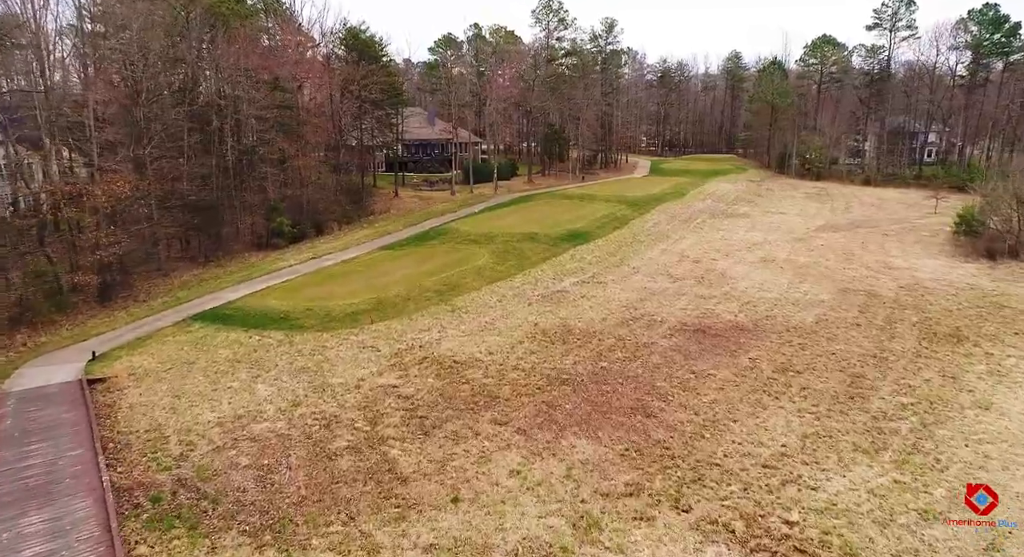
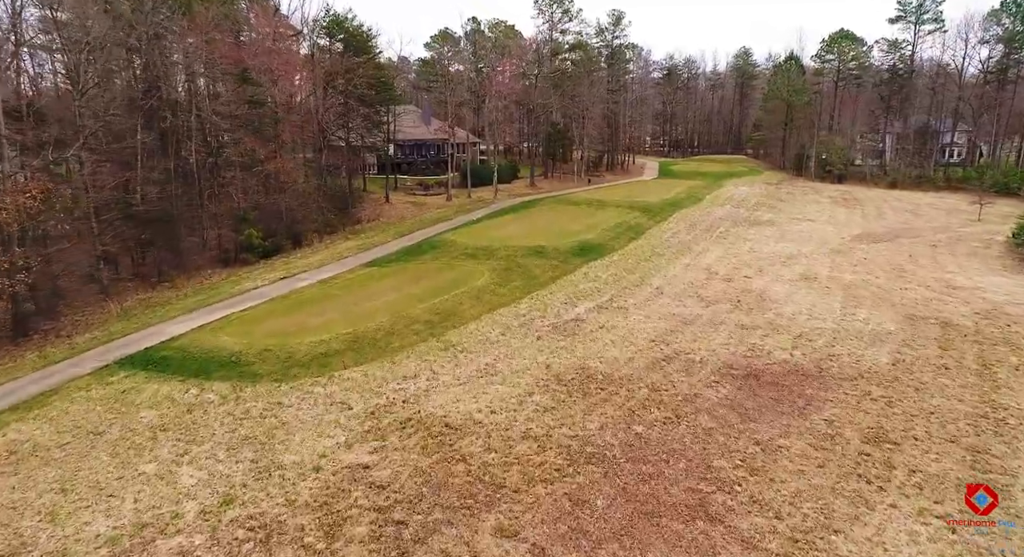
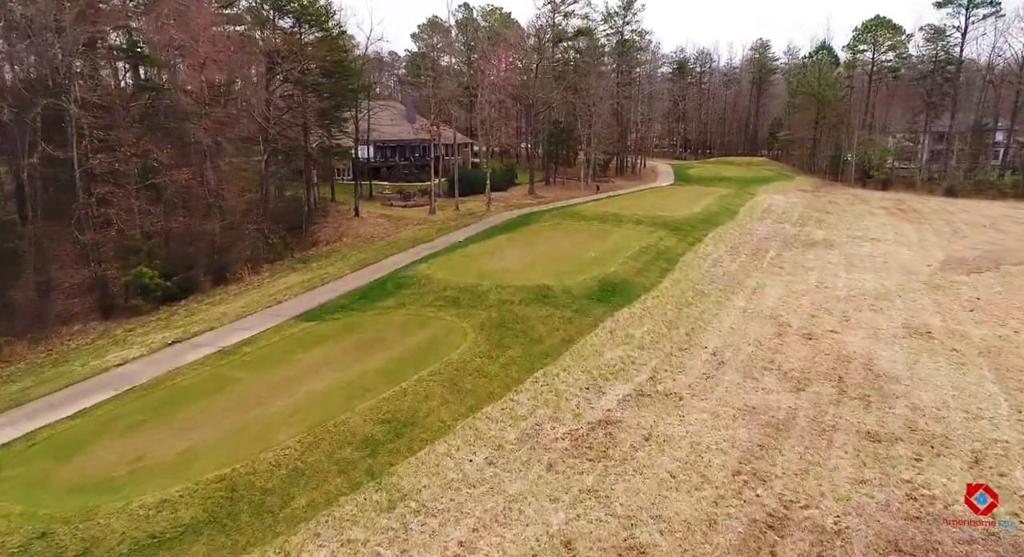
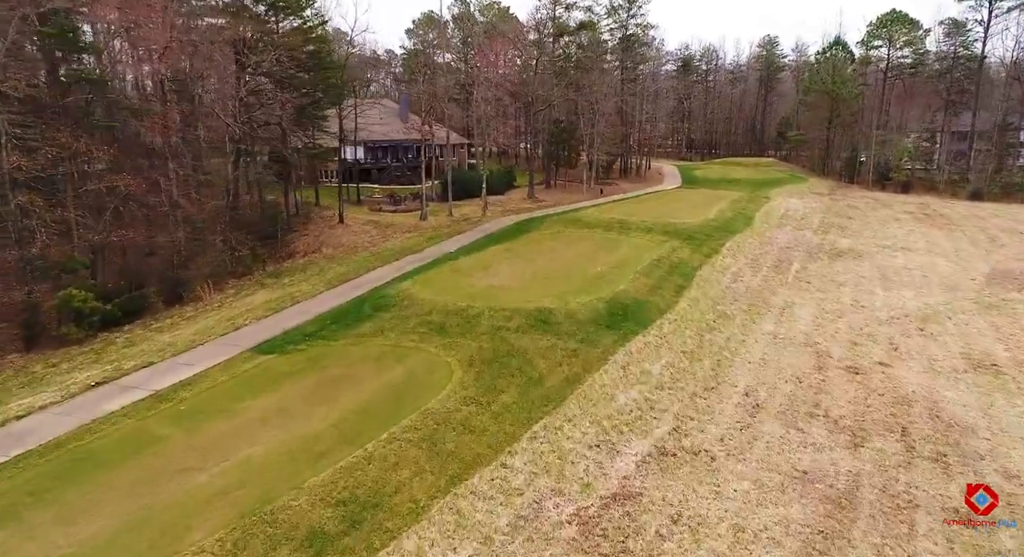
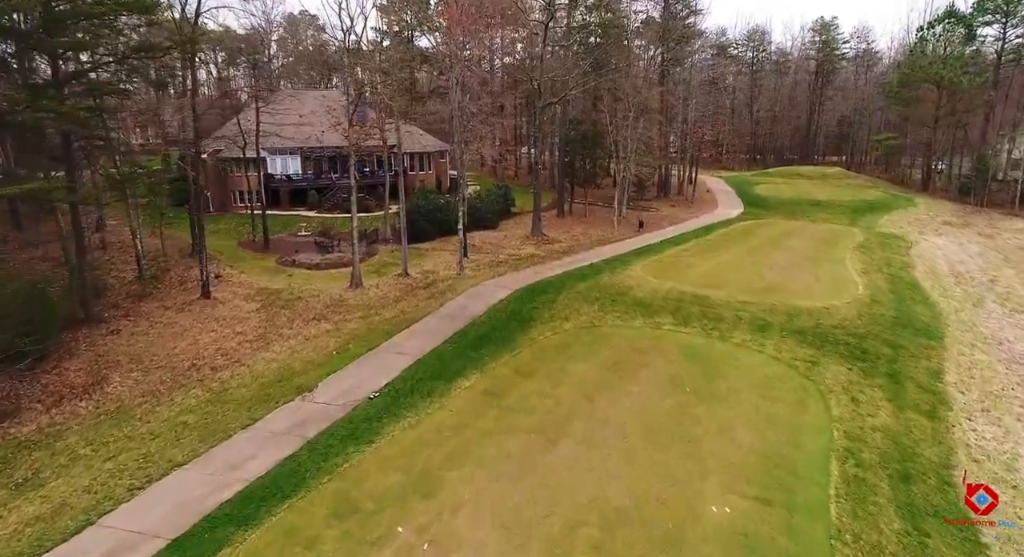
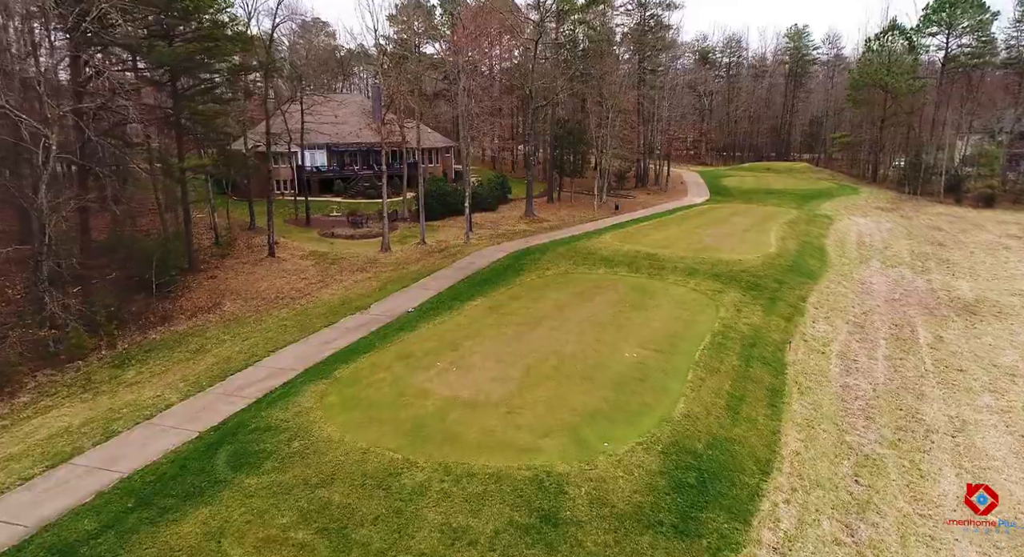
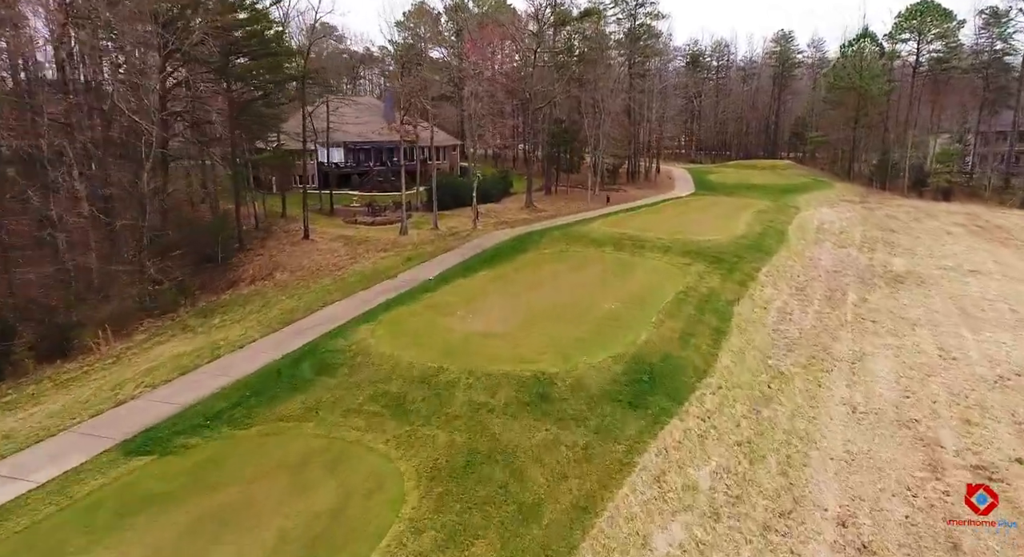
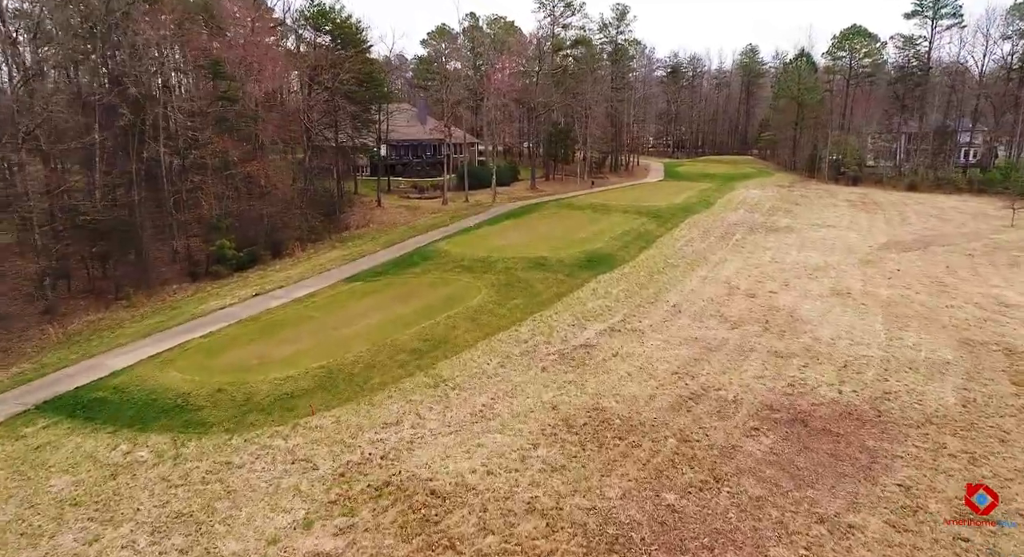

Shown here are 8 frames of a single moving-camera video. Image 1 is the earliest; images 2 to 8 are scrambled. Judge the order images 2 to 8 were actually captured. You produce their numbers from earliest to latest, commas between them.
2, 8, 3, 4, 7, 6, 5
